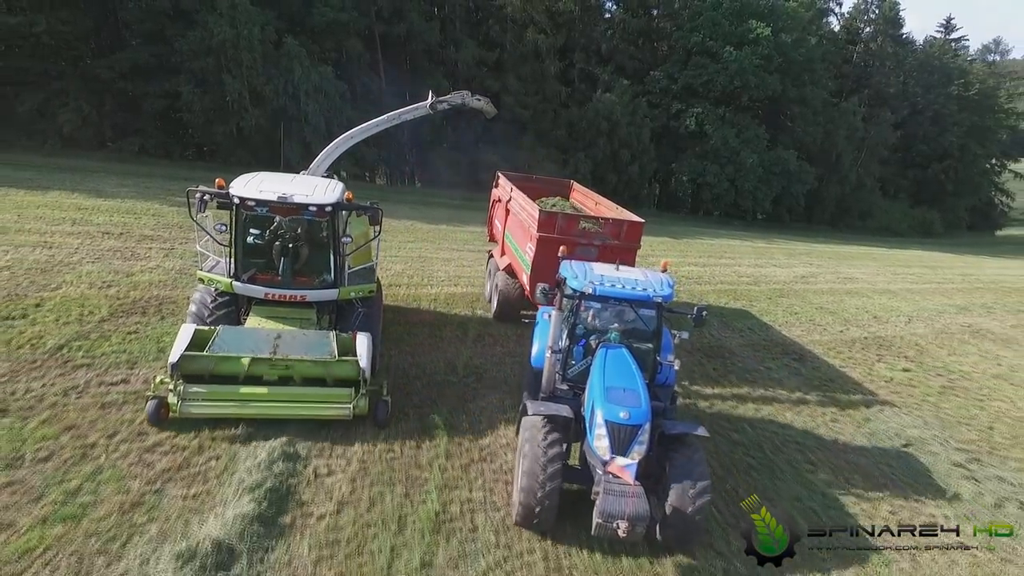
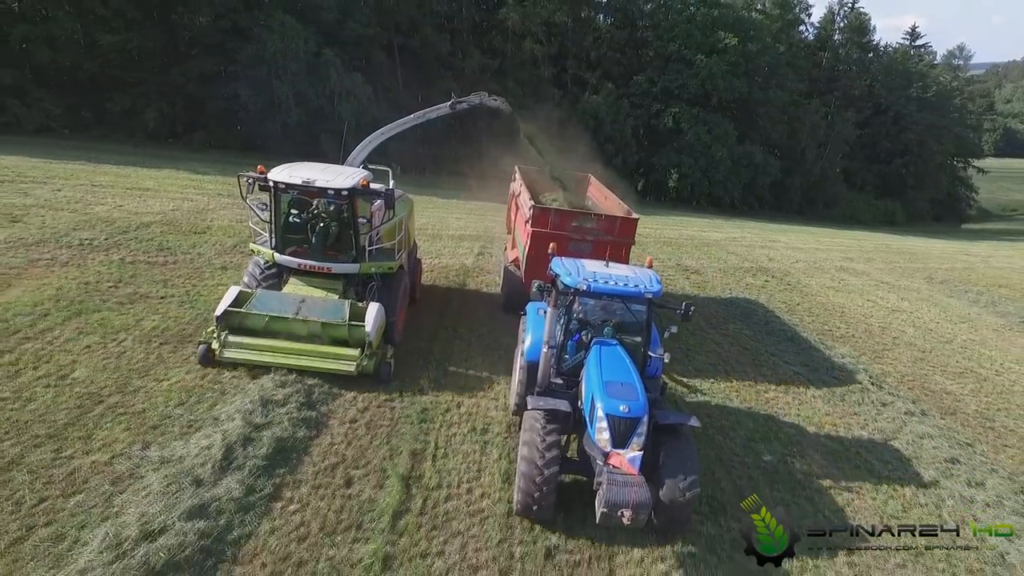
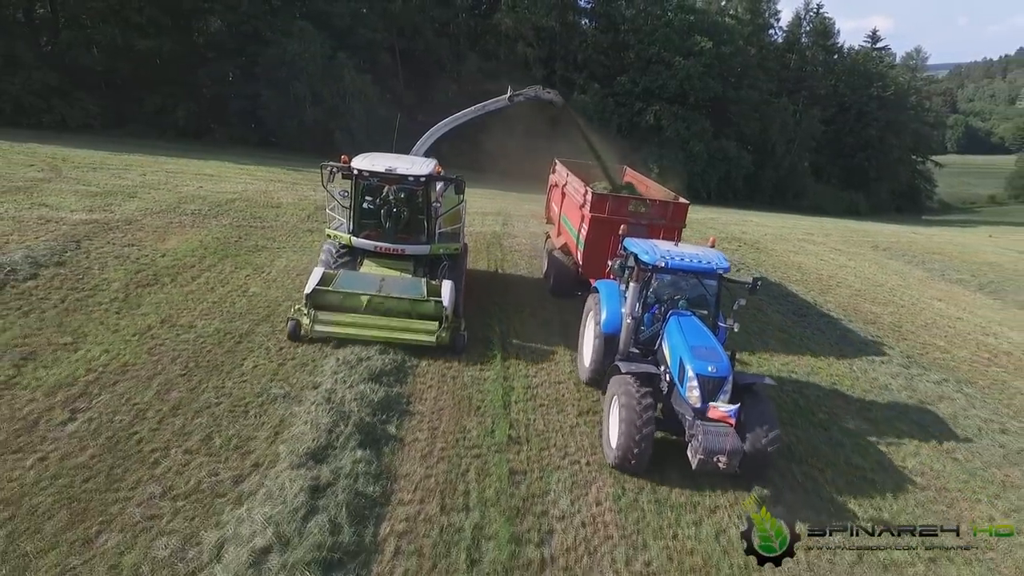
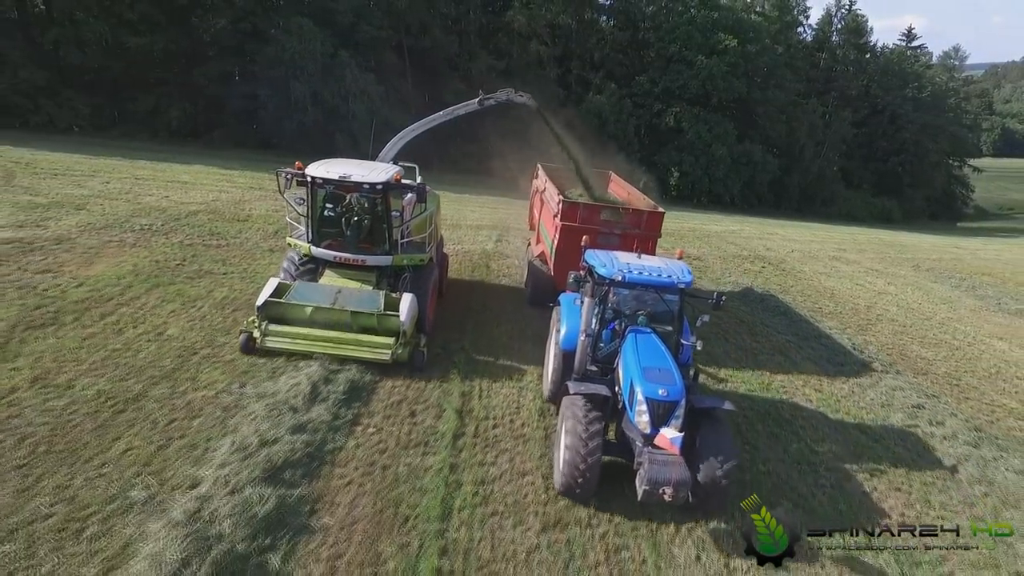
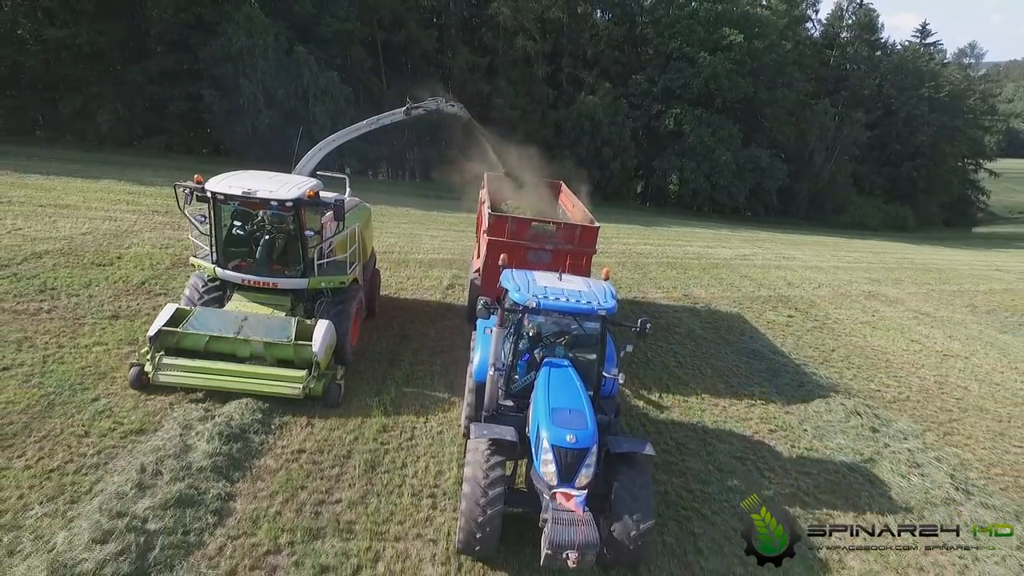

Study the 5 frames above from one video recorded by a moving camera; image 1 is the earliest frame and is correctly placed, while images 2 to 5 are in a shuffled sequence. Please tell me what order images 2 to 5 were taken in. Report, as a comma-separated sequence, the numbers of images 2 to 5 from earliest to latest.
5, 2, 4, 3
